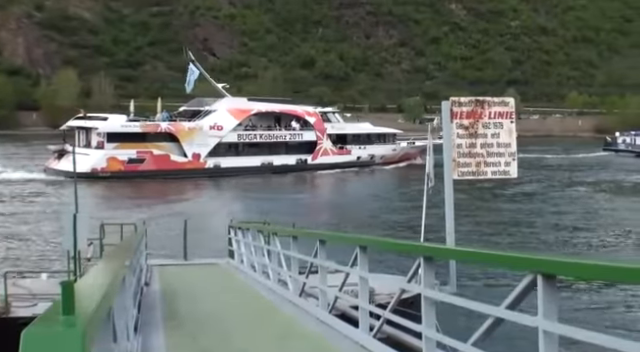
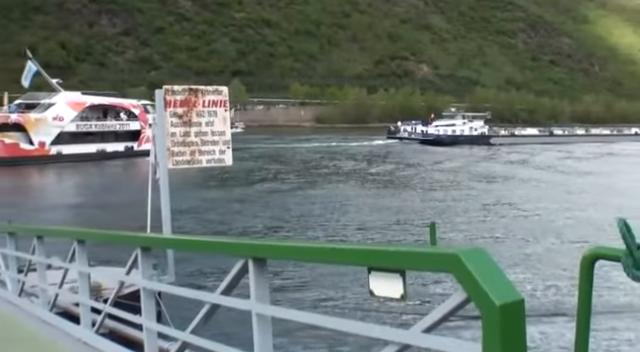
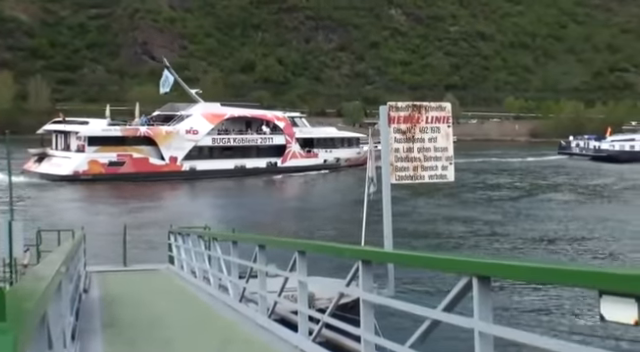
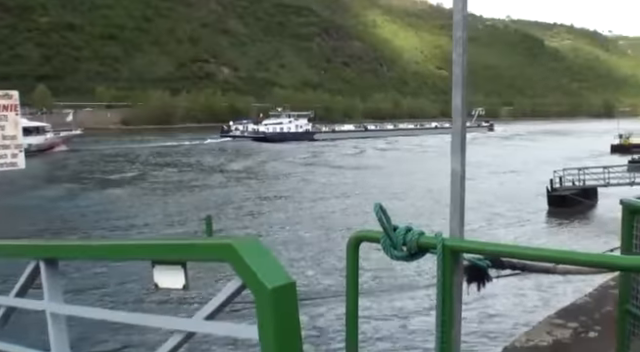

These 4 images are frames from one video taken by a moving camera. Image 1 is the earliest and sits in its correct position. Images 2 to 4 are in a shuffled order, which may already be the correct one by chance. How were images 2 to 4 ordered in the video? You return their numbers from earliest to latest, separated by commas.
3, 2, 4
